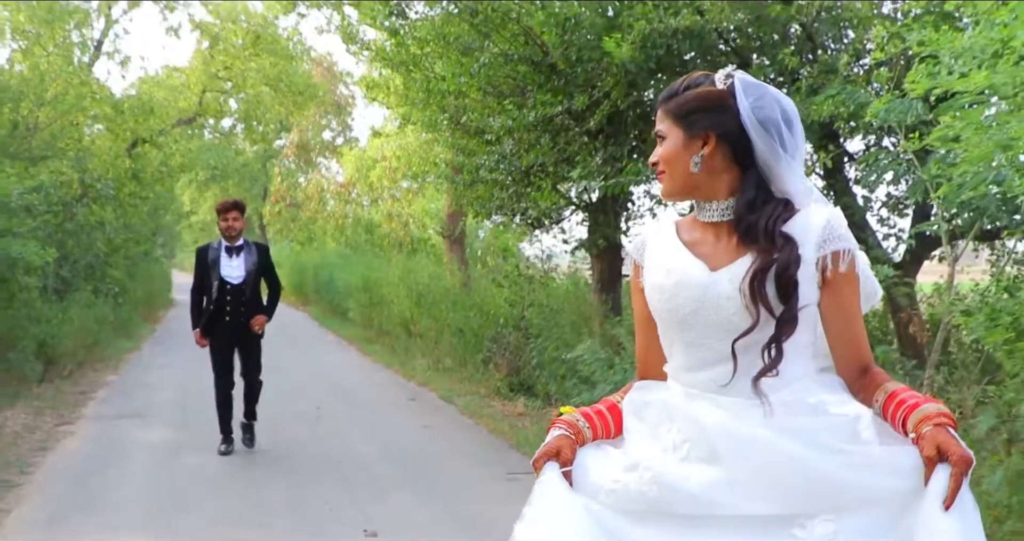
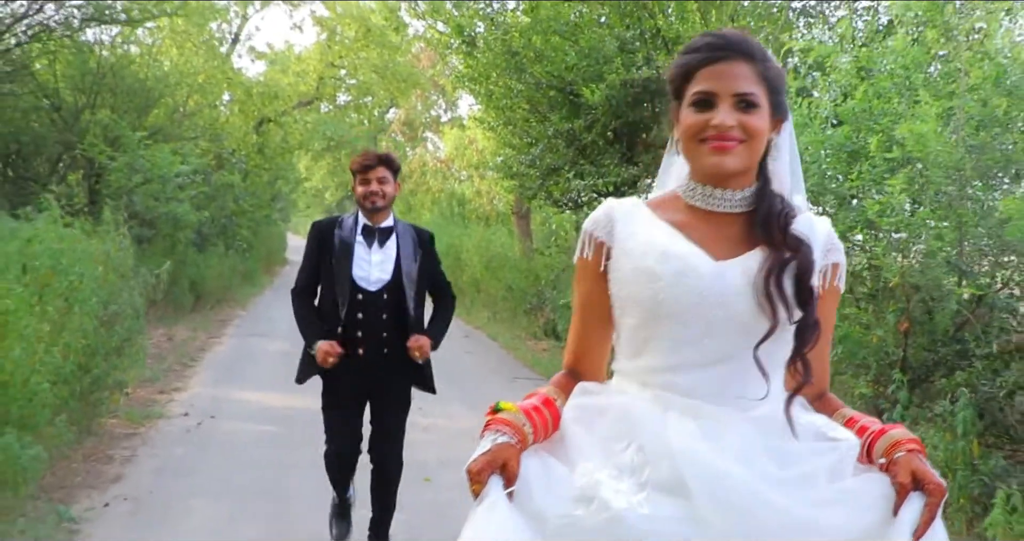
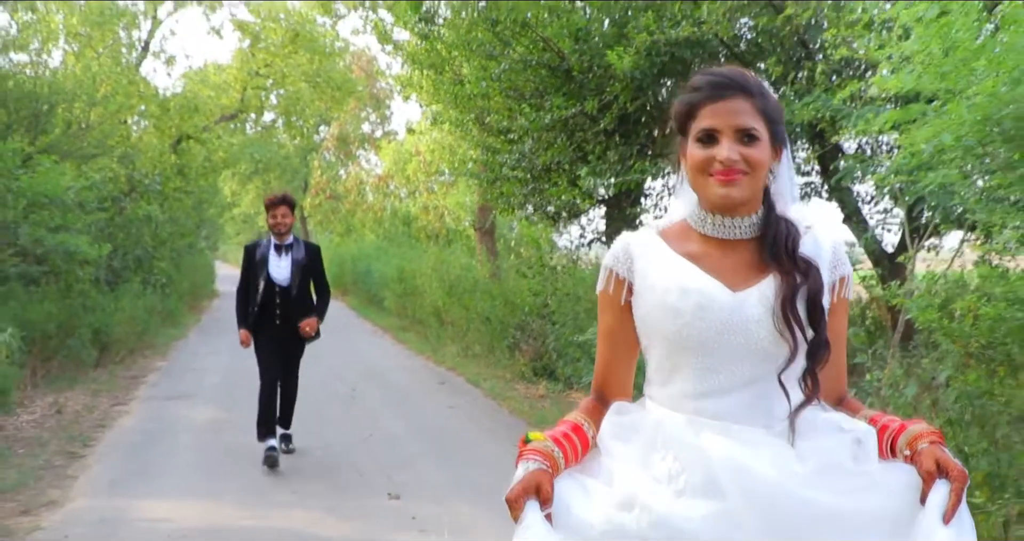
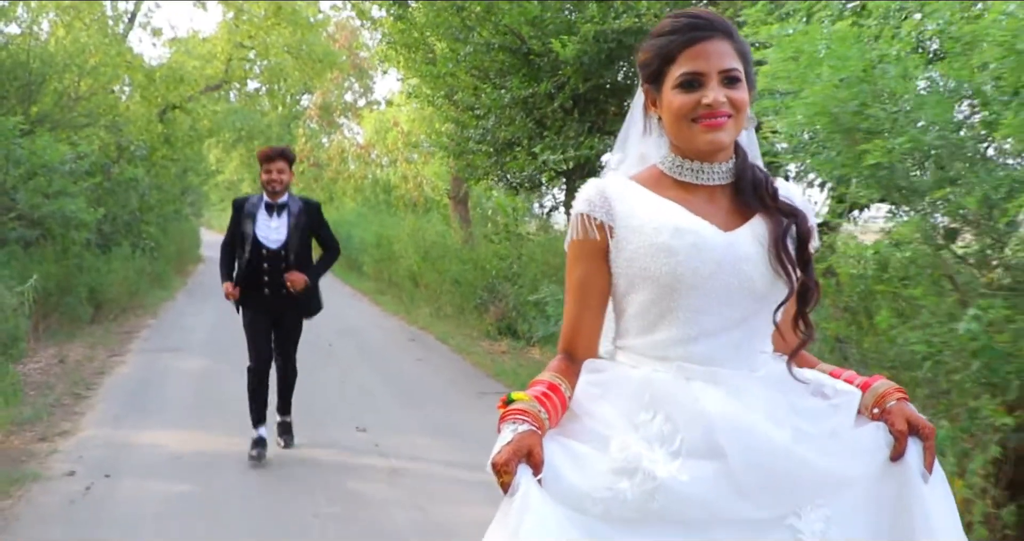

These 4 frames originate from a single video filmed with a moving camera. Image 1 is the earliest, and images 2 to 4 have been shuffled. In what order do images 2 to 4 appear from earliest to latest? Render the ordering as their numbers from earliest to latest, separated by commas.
3, 4, 2
